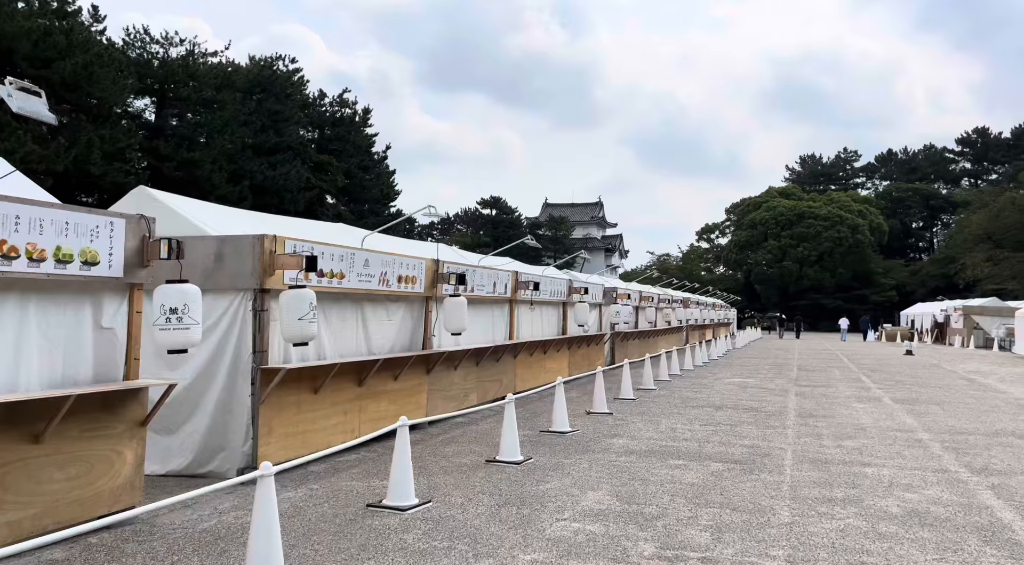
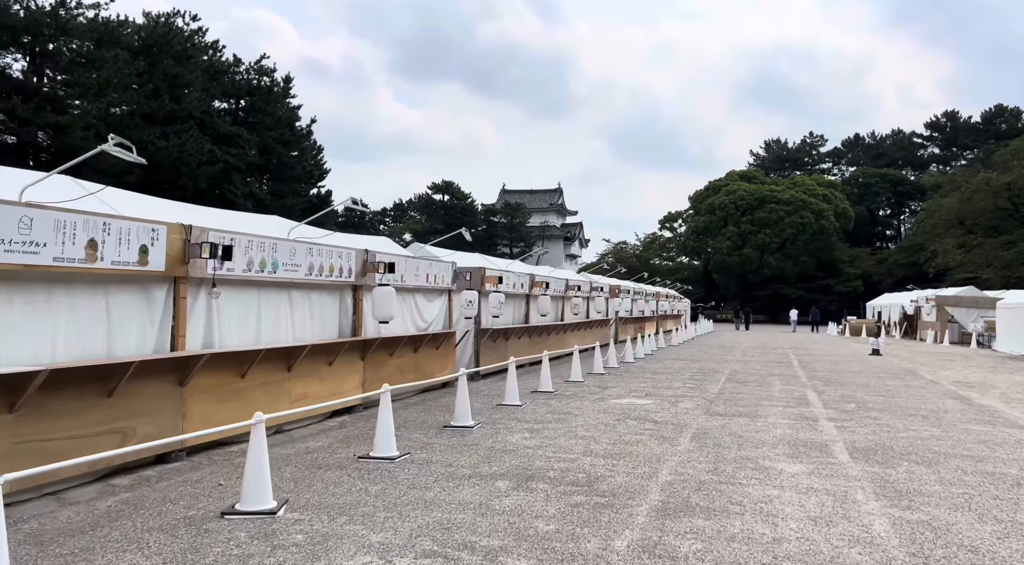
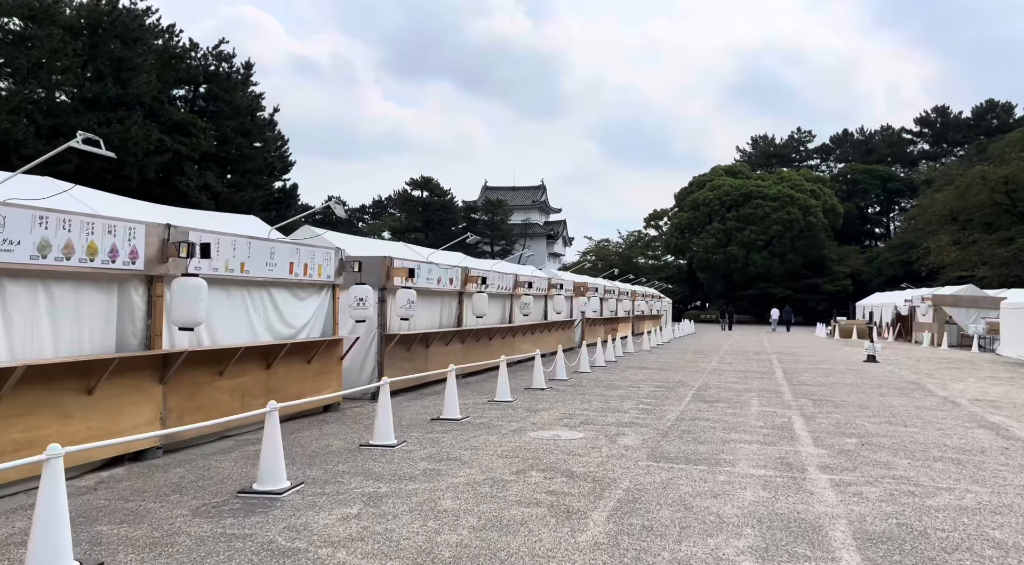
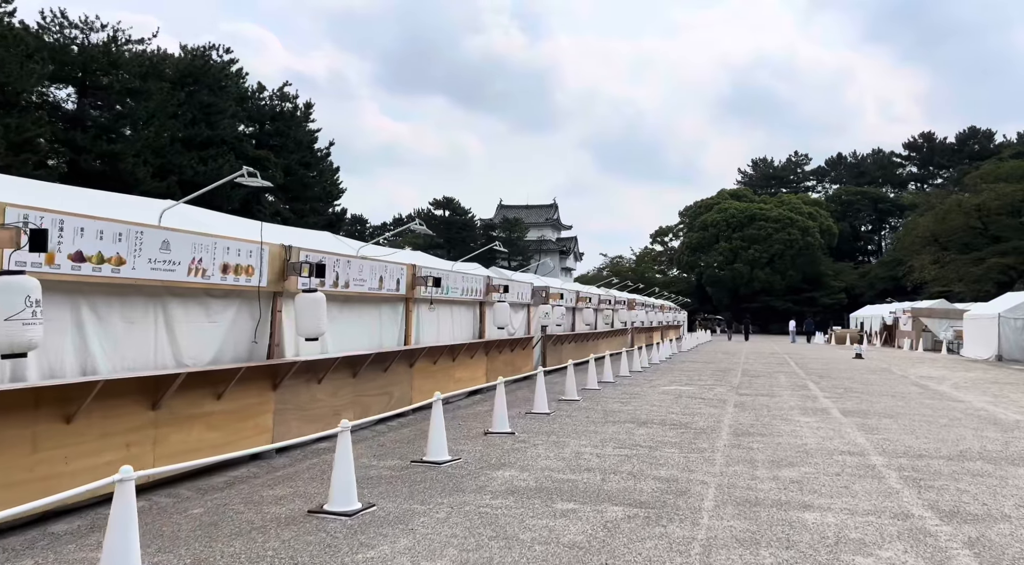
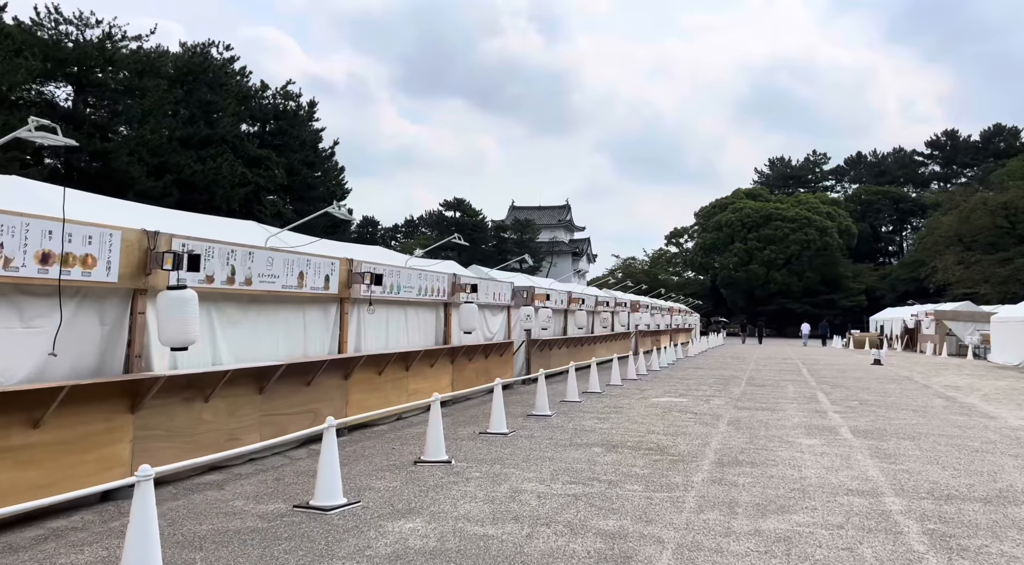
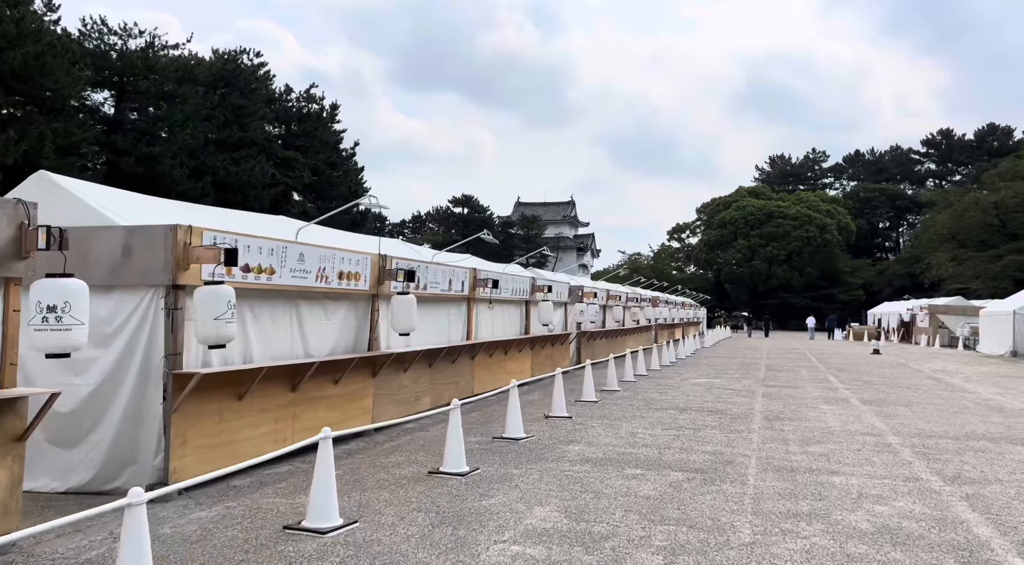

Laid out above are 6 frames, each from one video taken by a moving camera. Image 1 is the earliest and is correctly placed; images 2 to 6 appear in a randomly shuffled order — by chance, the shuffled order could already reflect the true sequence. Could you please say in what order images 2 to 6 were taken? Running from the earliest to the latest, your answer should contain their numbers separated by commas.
6, 4, 5, 2, 3
